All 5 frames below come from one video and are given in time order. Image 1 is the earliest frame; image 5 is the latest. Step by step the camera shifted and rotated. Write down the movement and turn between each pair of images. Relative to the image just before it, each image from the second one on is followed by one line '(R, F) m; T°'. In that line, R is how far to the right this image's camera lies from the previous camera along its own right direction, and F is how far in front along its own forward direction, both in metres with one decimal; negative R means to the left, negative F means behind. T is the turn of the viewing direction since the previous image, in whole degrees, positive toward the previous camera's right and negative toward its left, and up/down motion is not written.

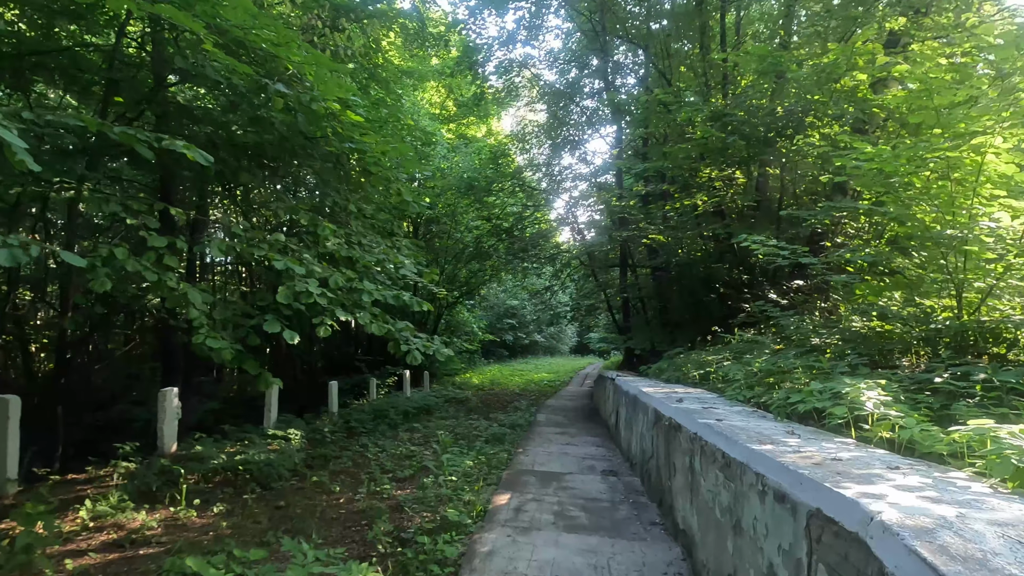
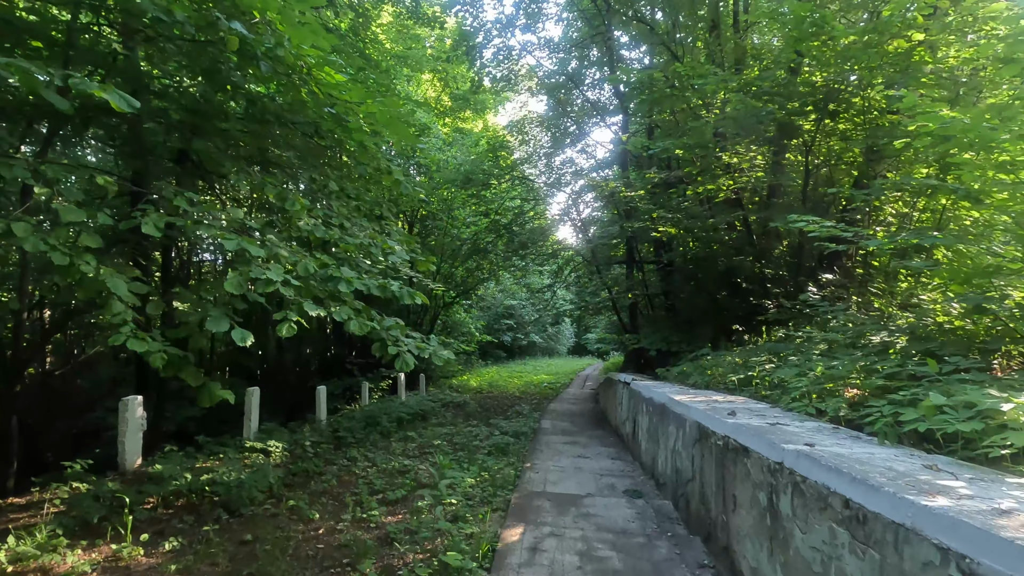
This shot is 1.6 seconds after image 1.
(-0.1, +0.8) m; 0°
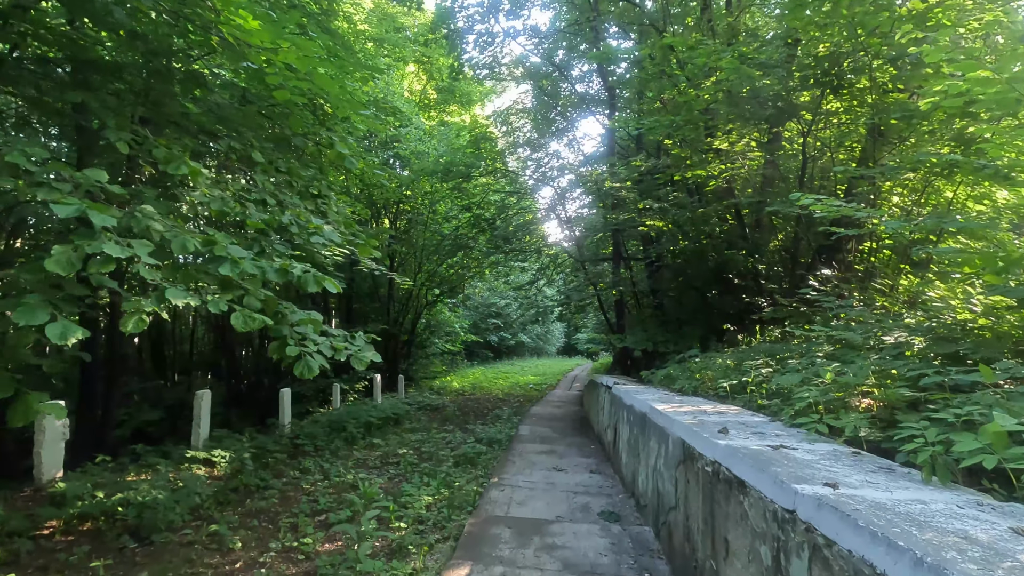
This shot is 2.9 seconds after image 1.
(+0.3, +0.7) m; +1°
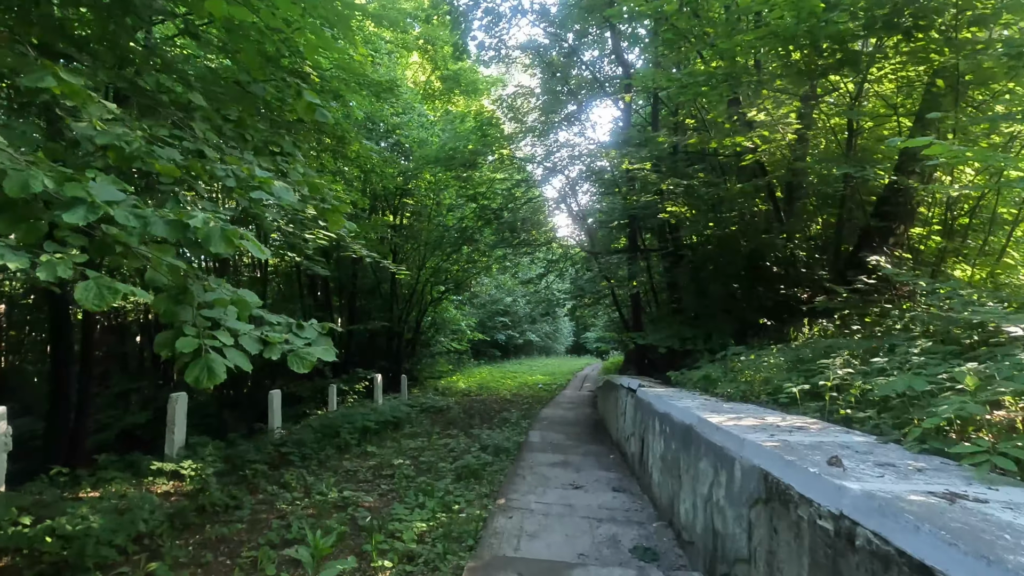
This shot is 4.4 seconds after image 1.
(0.0, +0.9) m; -1°
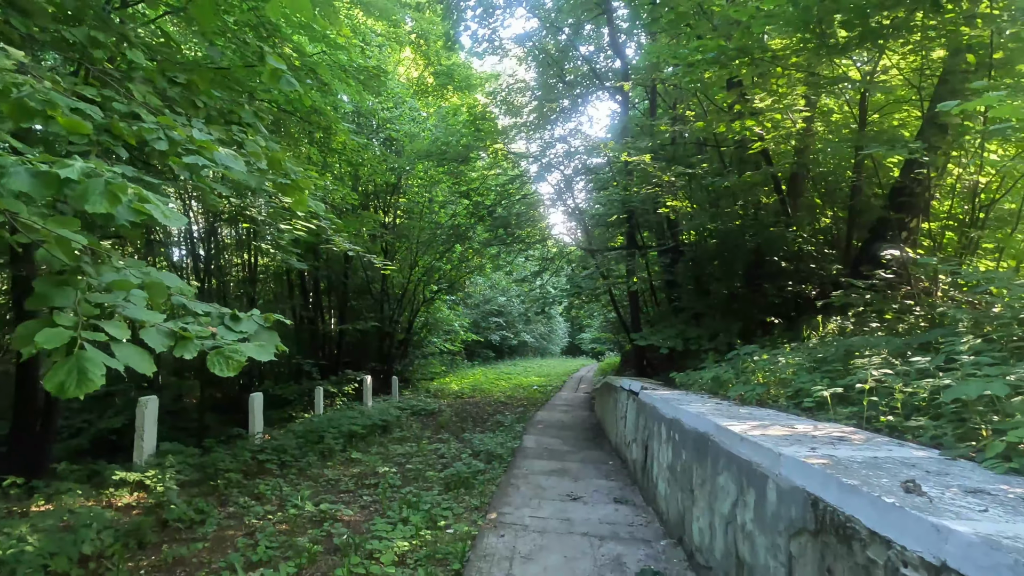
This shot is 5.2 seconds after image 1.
(0.0, +0.4) m; +1°
